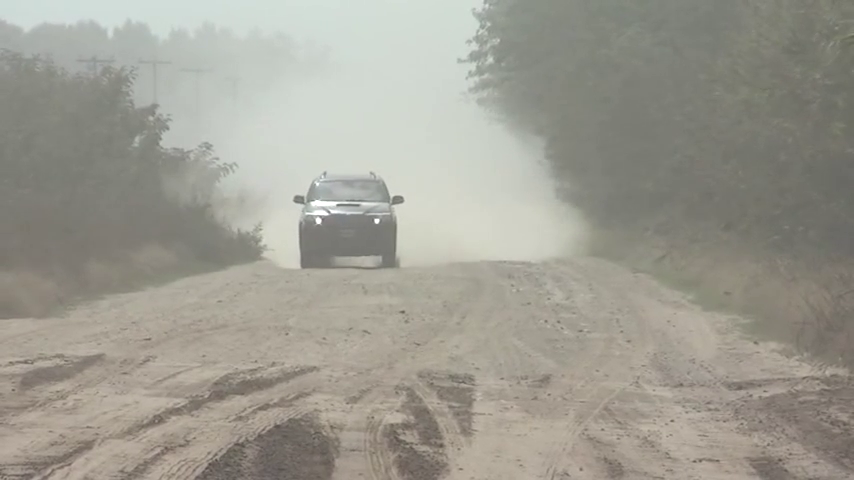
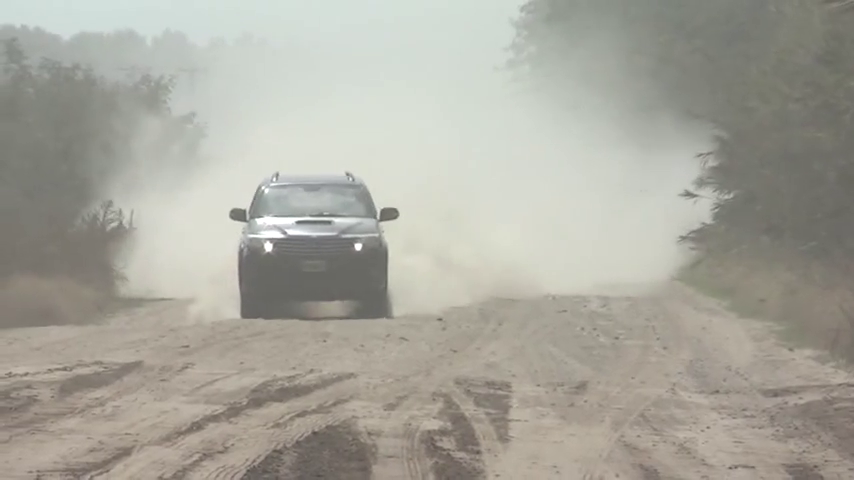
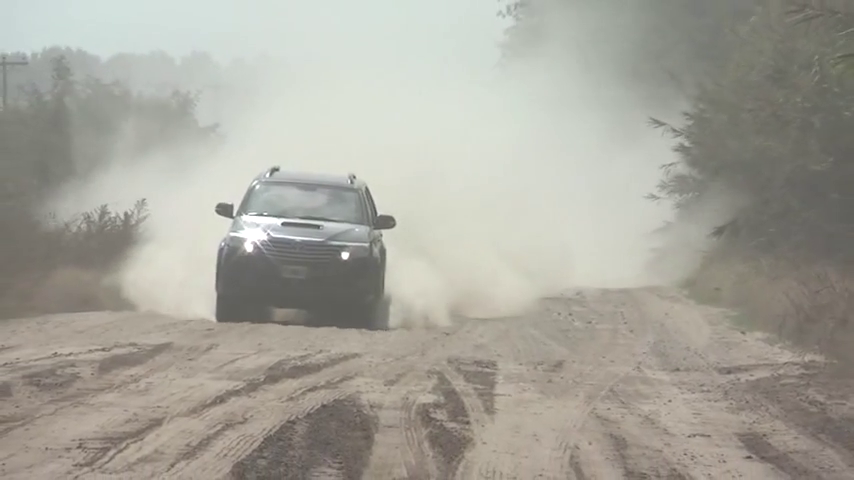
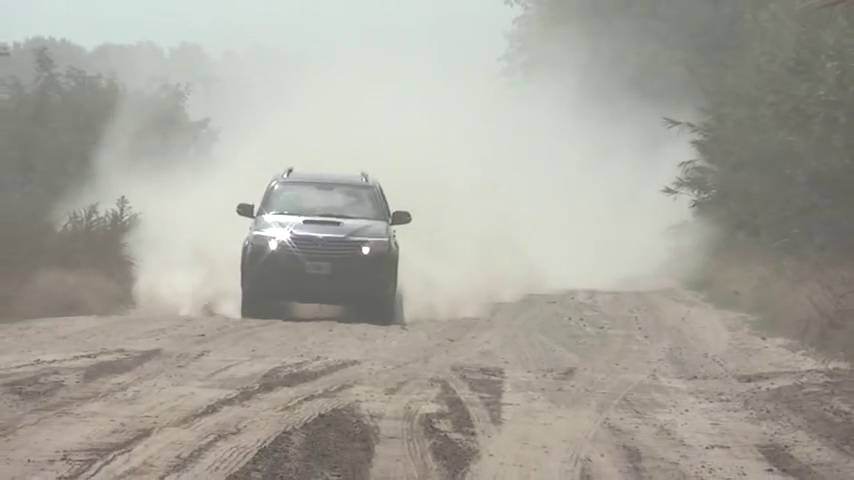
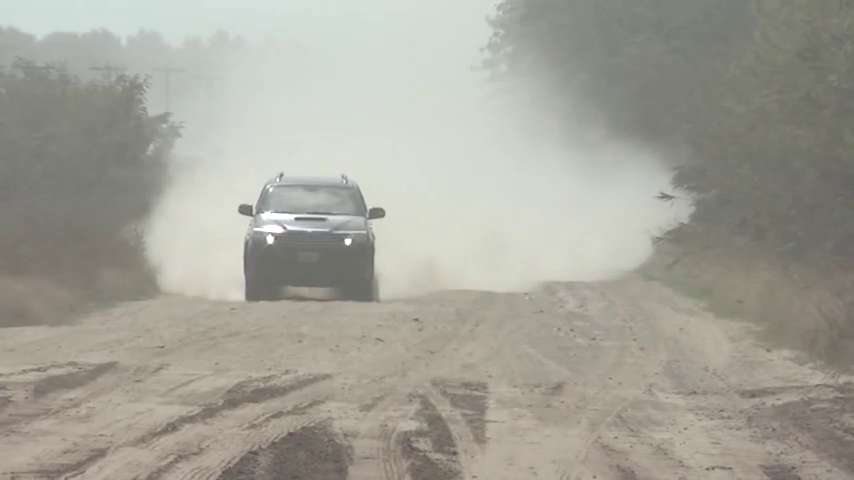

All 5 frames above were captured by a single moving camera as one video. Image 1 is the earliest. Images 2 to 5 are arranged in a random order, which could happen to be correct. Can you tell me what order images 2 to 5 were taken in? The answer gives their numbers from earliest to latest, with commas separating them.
5, 2, 4, 3
